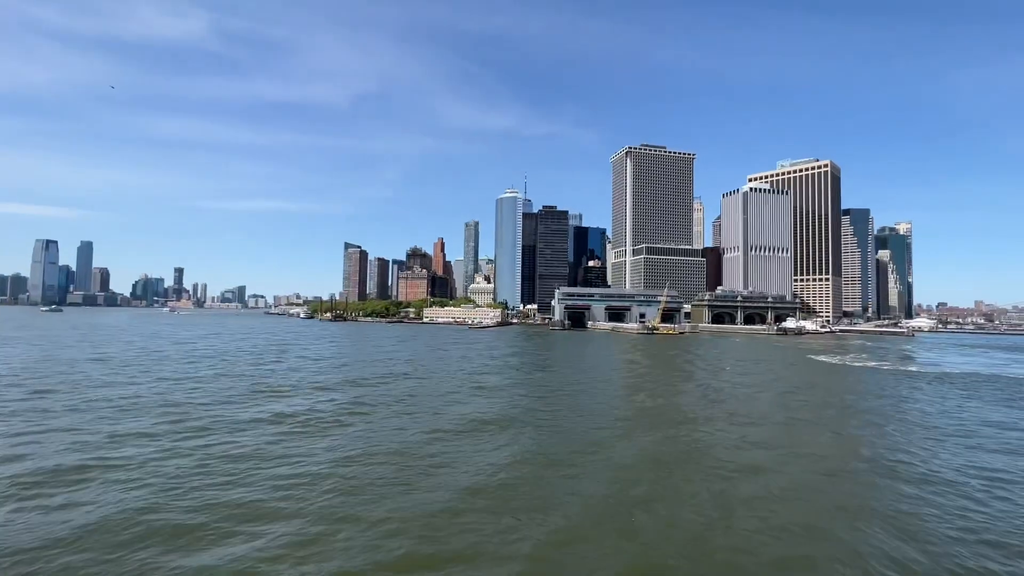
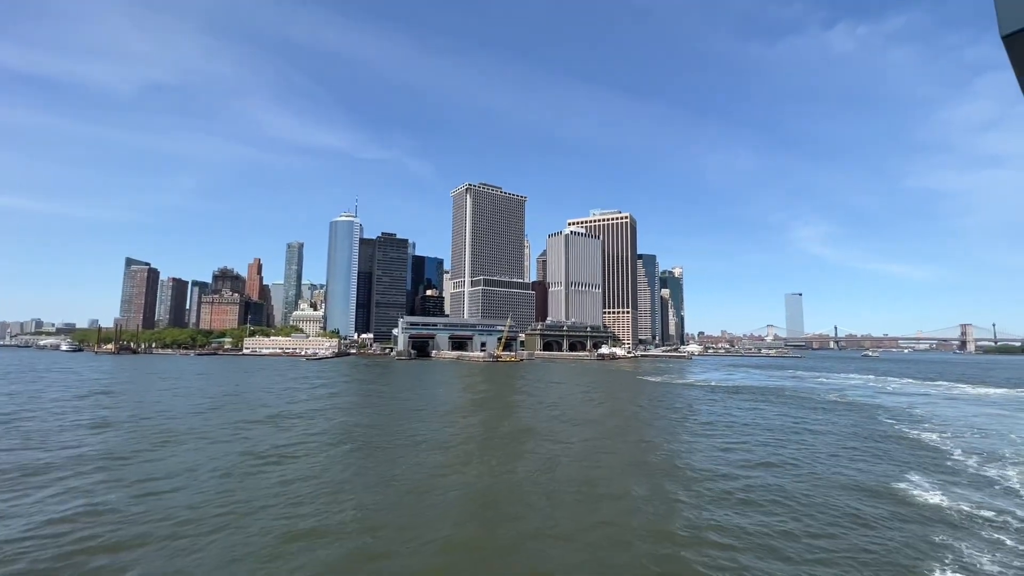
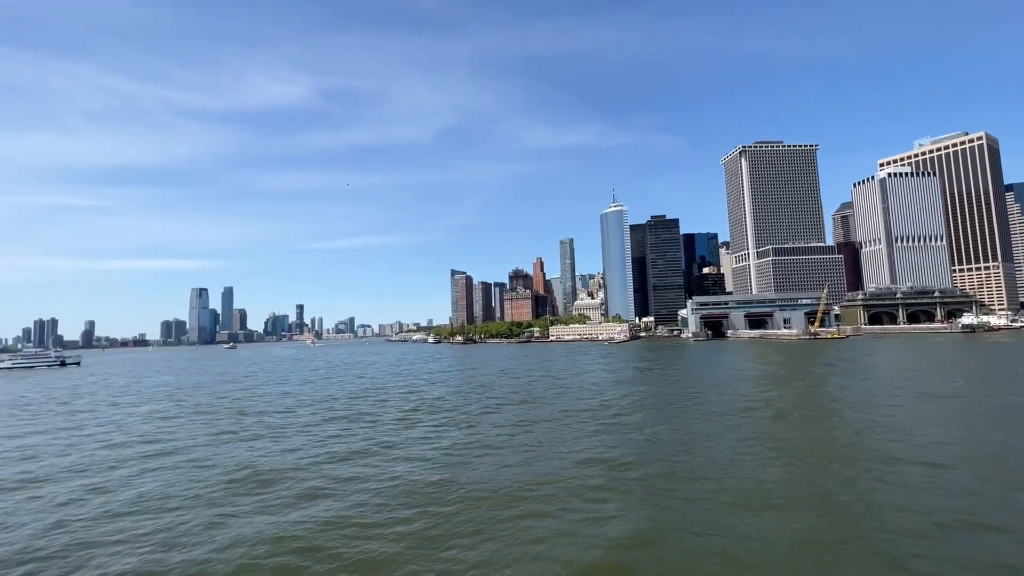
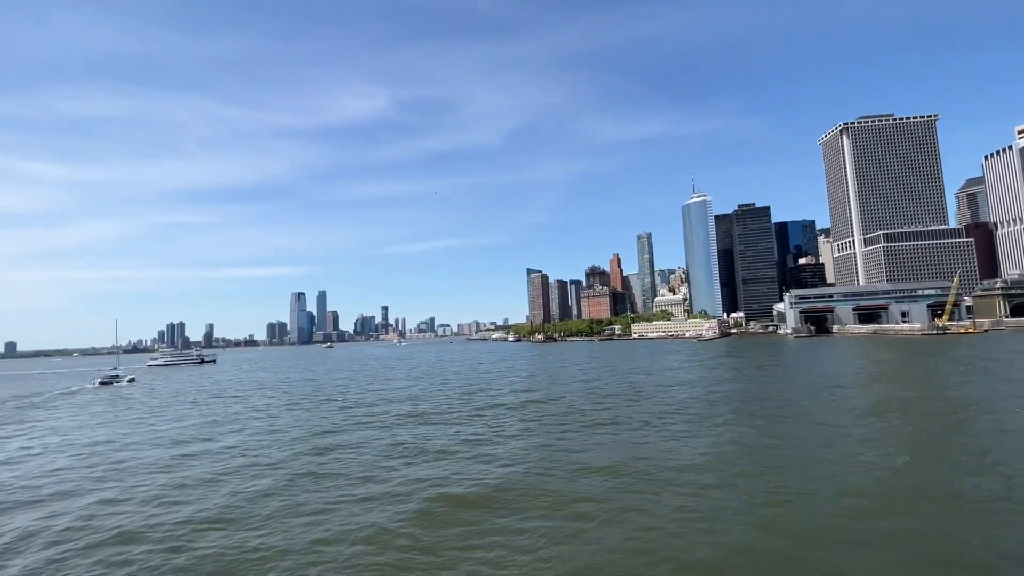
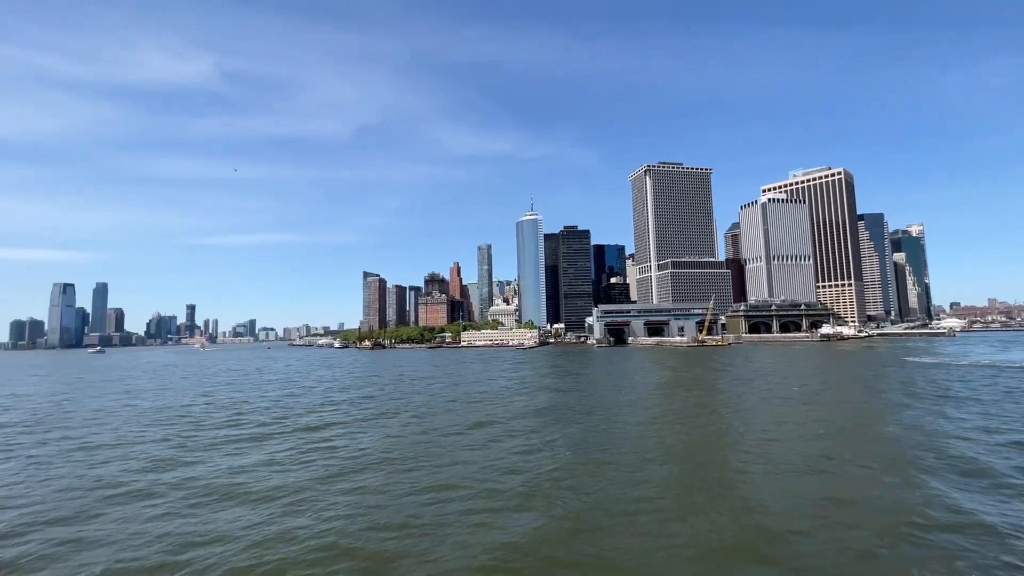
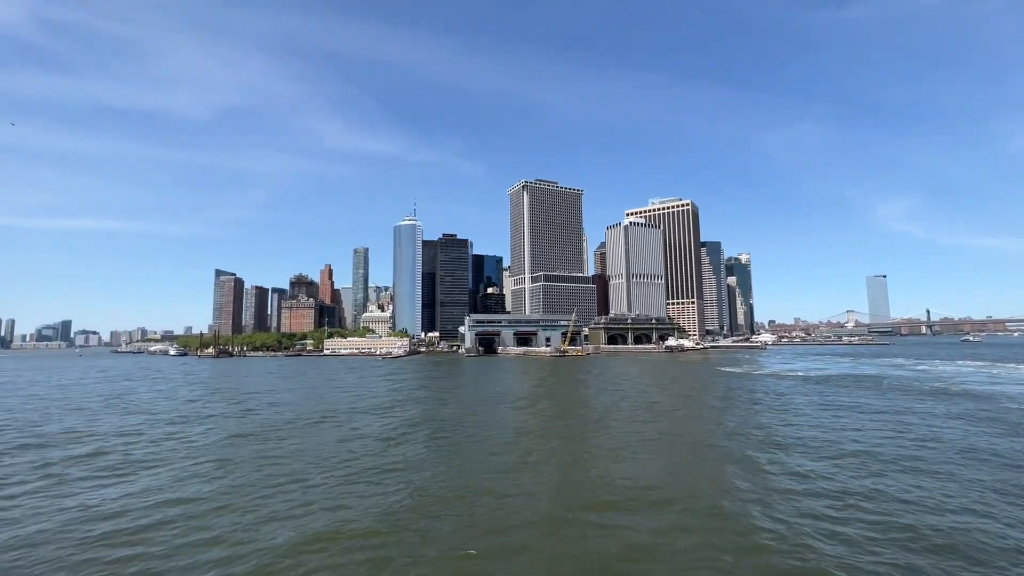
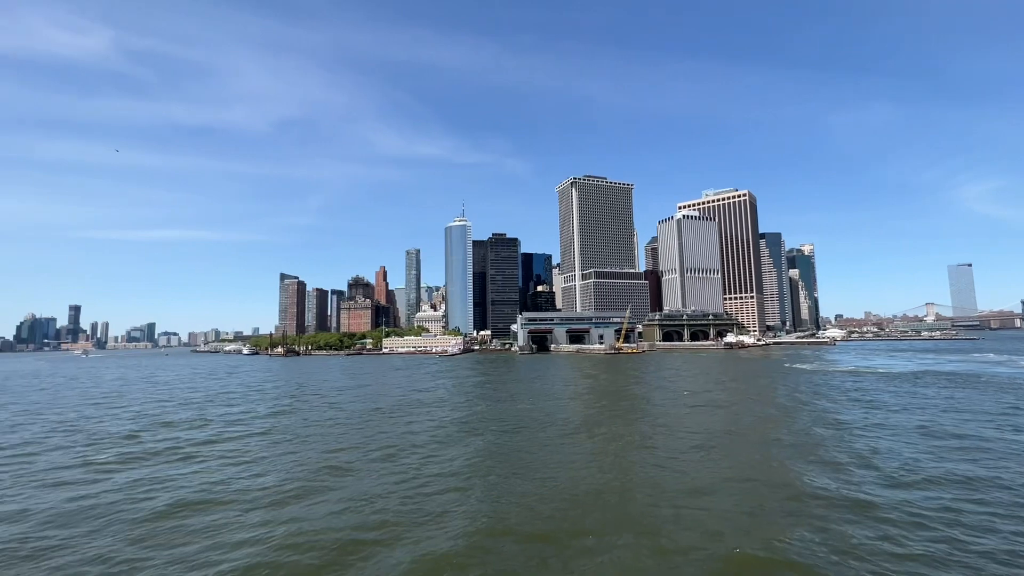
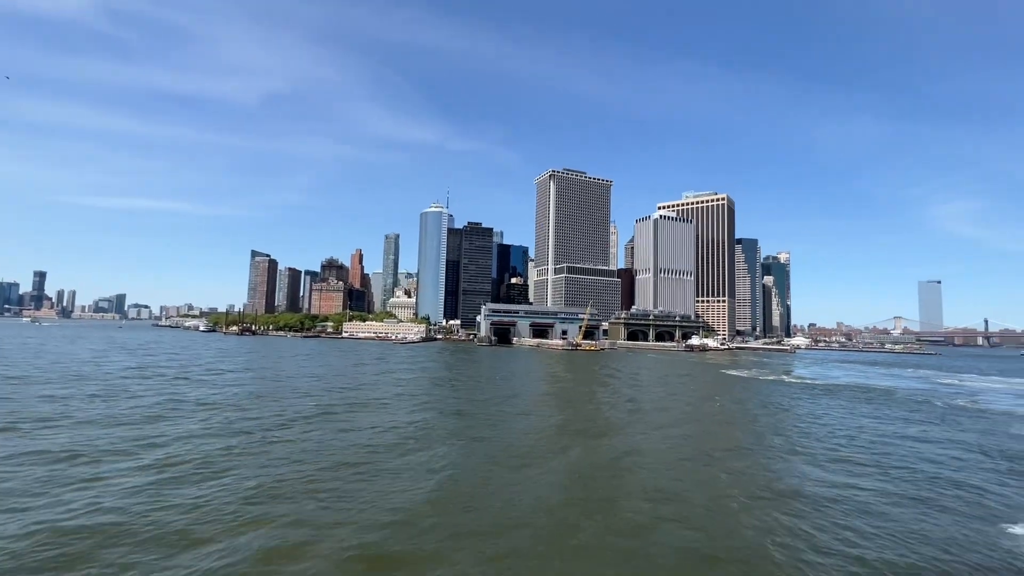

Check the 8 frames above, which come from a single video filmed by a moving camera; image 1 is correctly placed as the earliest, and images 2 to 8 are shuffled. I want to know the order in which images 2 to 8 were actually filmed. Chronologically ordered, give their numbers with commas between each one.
8, 2, 6, 7, 5, 3, 4
